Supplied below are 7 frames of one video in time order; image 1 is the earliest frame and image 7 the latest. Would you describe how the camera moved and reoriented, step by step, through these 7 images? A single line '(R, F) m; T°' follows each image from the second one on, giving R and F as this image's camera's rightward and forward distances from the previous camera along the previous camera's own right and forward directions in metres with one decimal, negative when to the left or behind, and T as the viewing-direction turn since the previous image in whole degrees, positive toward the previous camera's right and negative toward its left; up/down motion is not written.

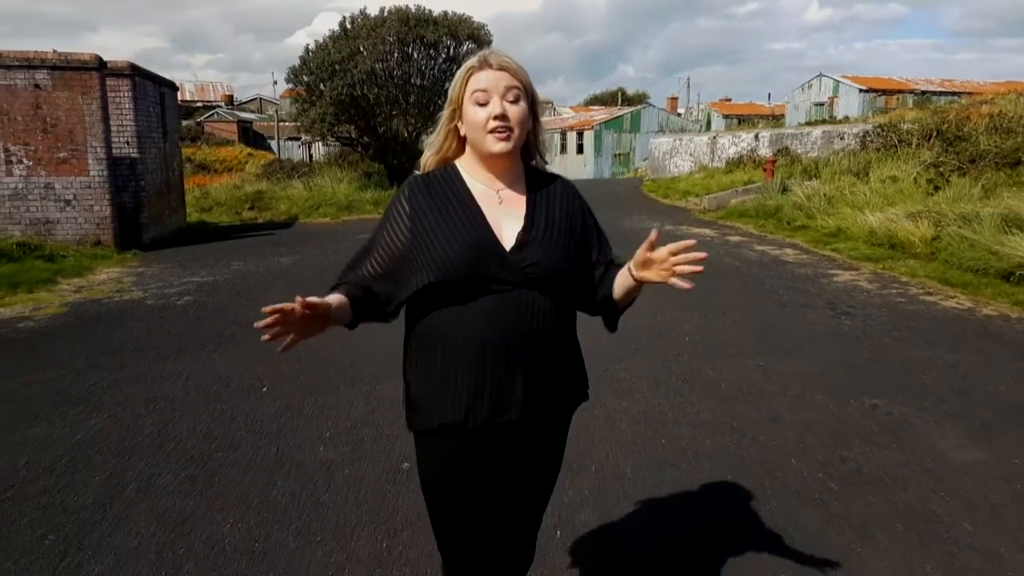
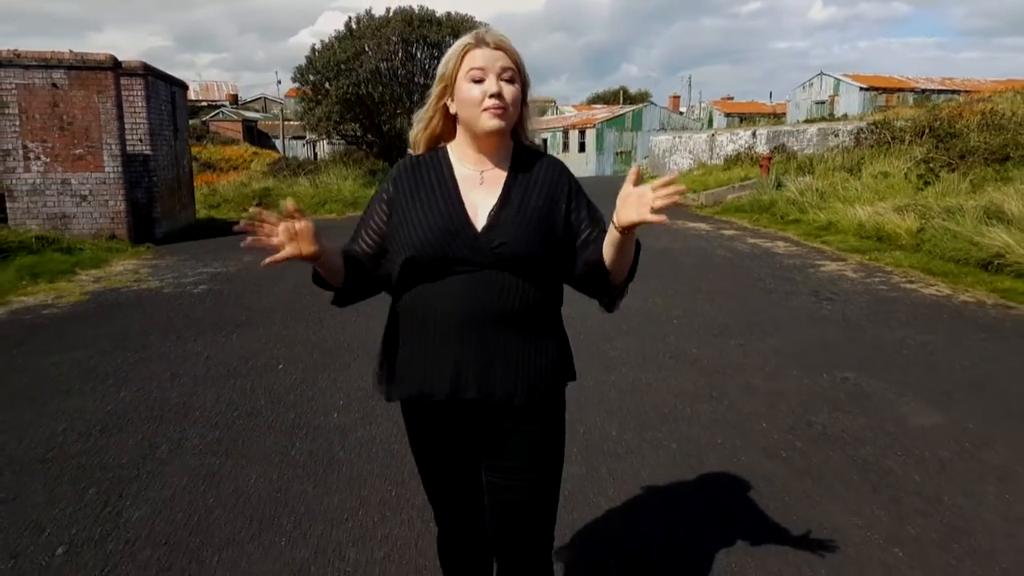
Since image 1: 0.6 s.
(0.0, -0.3) m; 0°
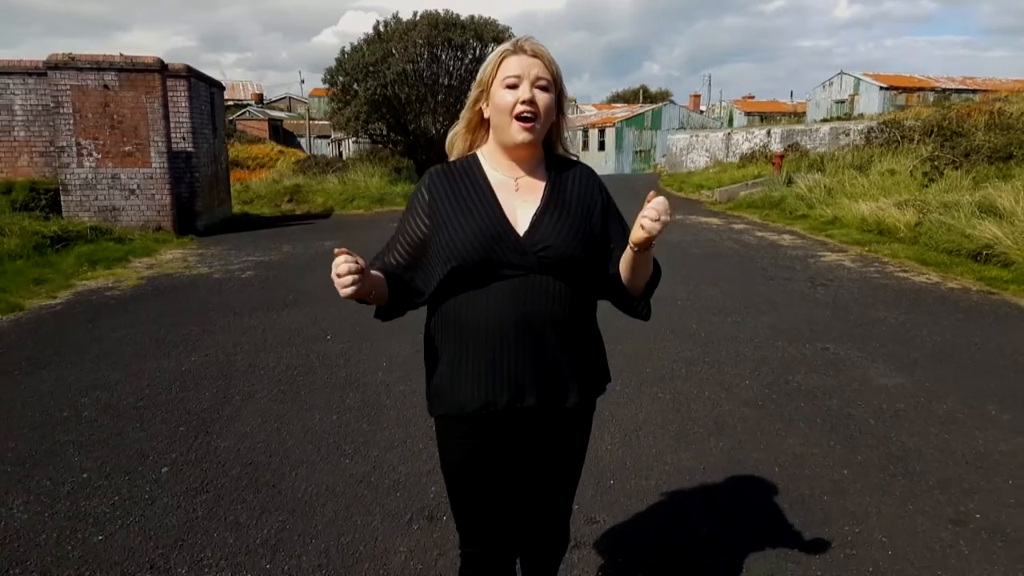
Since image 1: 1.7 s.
(0.0, -0.6) m; -1°
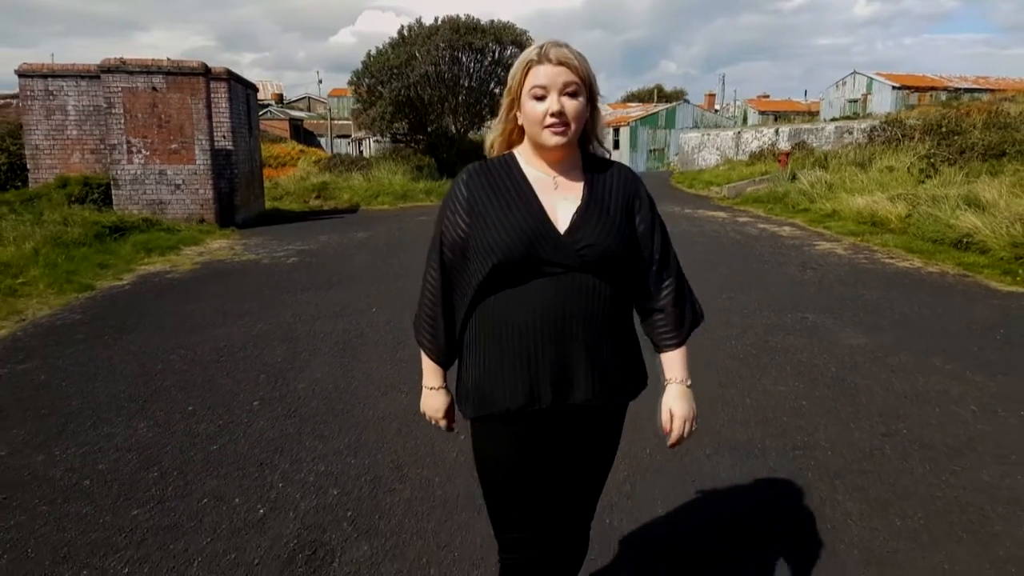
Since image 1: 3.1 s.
(-0.1, -0.8) m; -1°
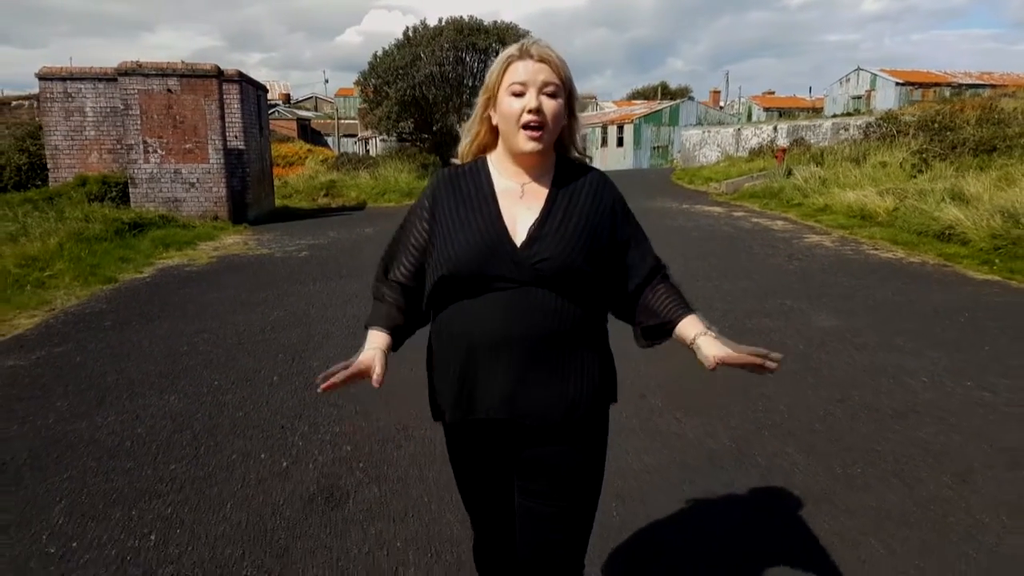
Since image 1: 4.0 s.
(+0.1, -0.4) m; -1°
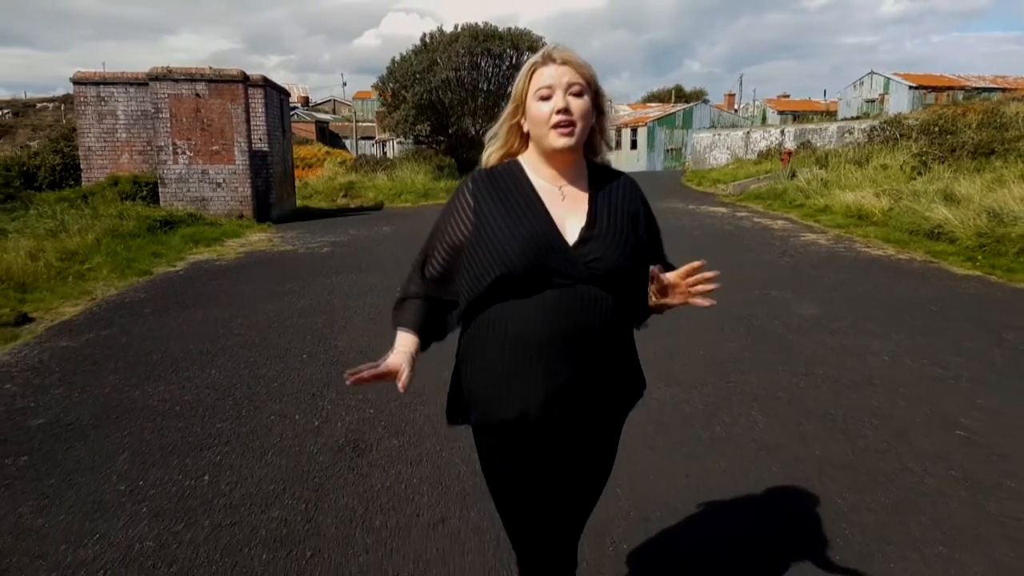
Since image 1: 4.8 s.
(+0.1, -0.5) m; -1°
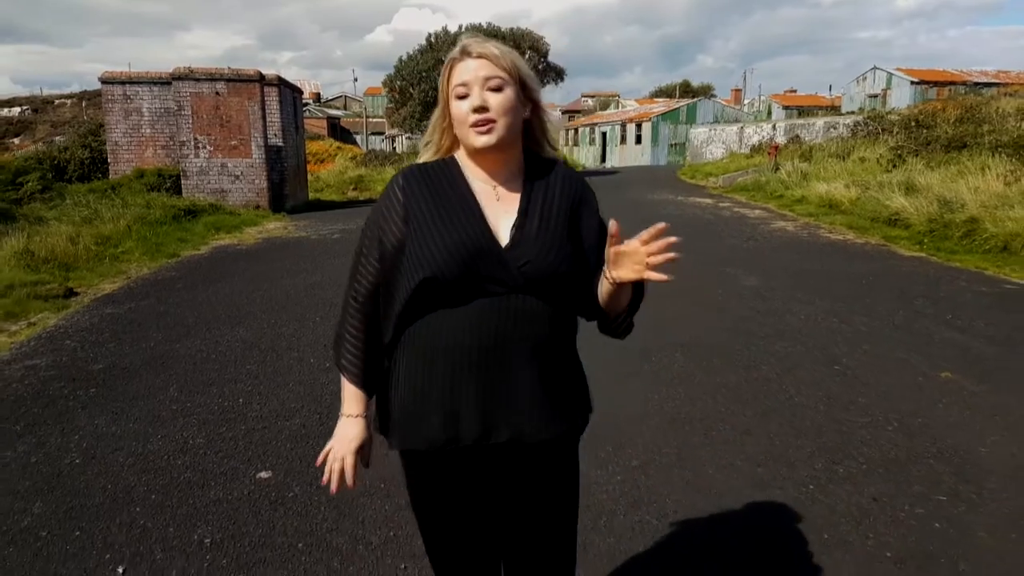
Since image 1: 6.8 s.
(+0.2, -0.9) m; -1°
